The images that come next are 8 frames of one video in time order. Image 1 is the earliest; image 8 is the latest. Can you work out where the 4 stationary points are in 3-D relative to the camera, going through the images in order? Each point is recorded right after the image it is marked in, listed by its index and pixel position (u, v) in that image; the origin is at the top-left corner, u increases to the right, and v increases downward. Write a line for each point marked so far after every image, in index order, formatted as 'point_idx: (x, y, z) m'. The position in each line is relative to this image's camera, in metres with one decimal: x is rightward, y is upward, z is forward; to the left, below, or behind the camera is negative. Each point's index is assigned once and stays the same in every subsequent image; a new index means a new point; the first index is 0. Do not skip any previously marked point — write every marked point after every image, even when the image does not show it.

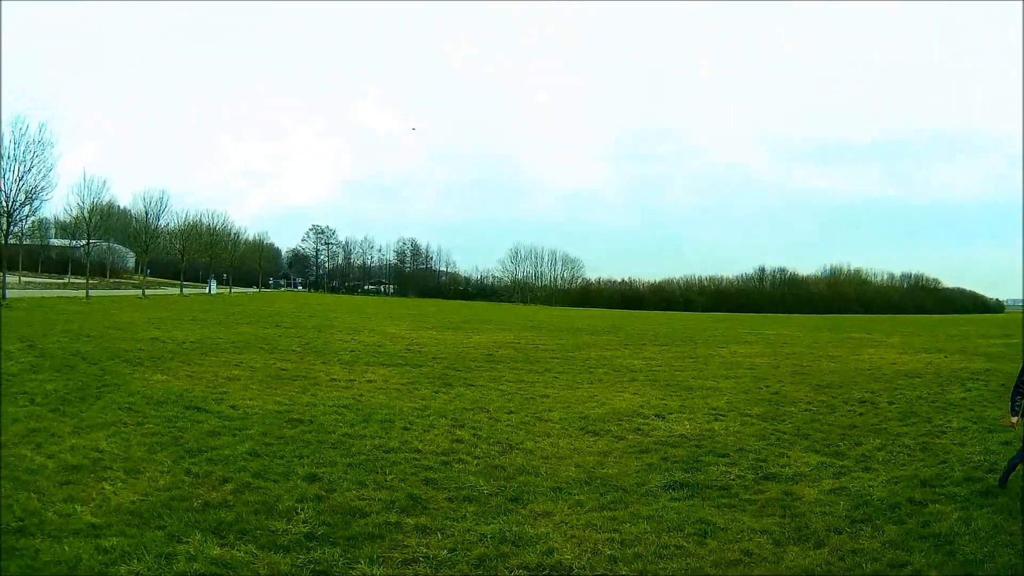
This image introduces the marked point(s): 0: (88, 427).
0: (-7.2, -2.4, +9.9) m
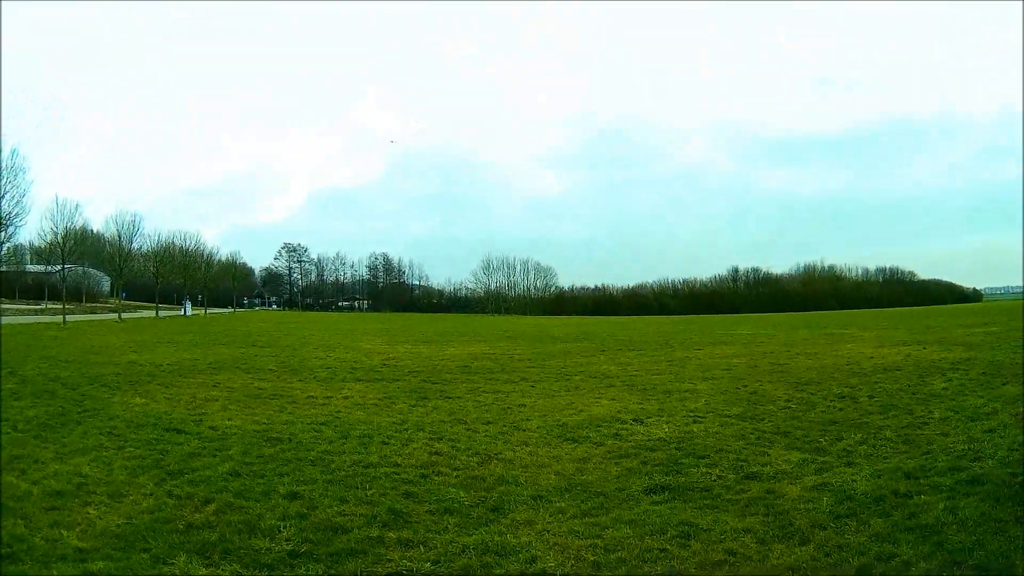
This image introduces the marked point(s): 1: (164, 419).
0: (-7.5, -2.8, +9.9) m
1: (-6.9, -2.7, +12.1) m
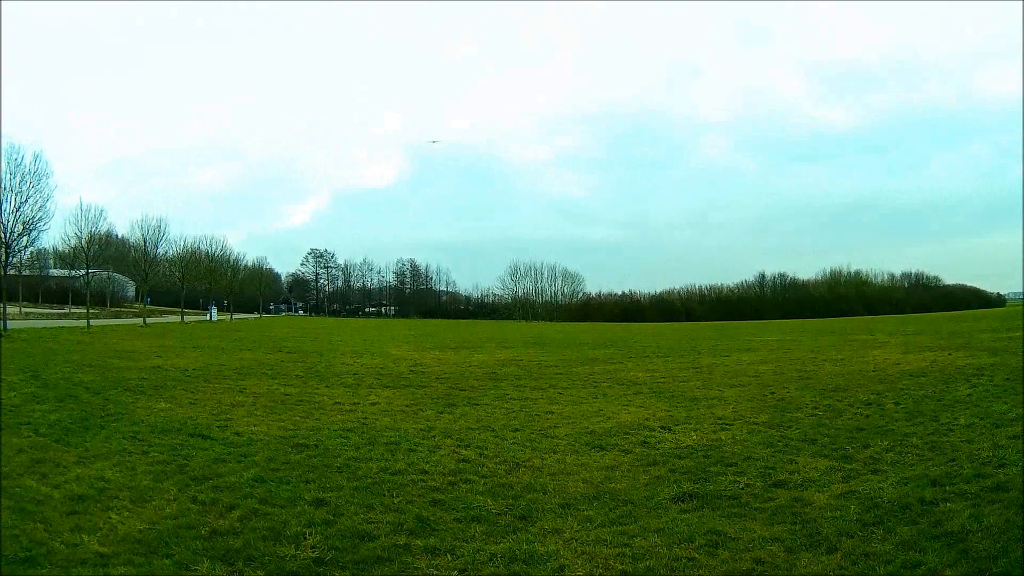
0: (-7.1, -2.8, +9.9) m
1: (-6.5, -2.8, +12.1) m
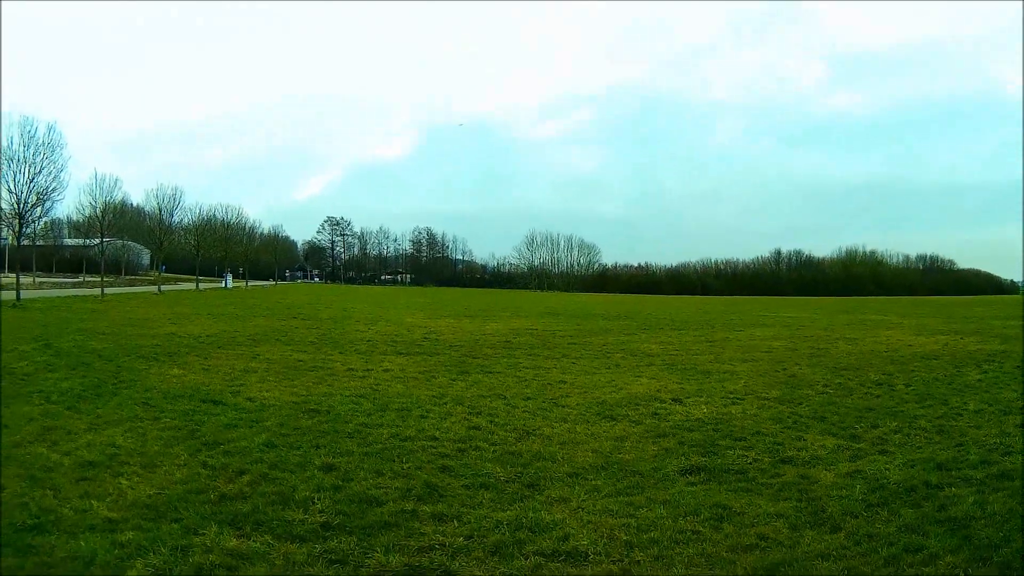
0: (-7.0, -2.4, +10.0) m
1: (-6.4, -2.3, +12.2) m
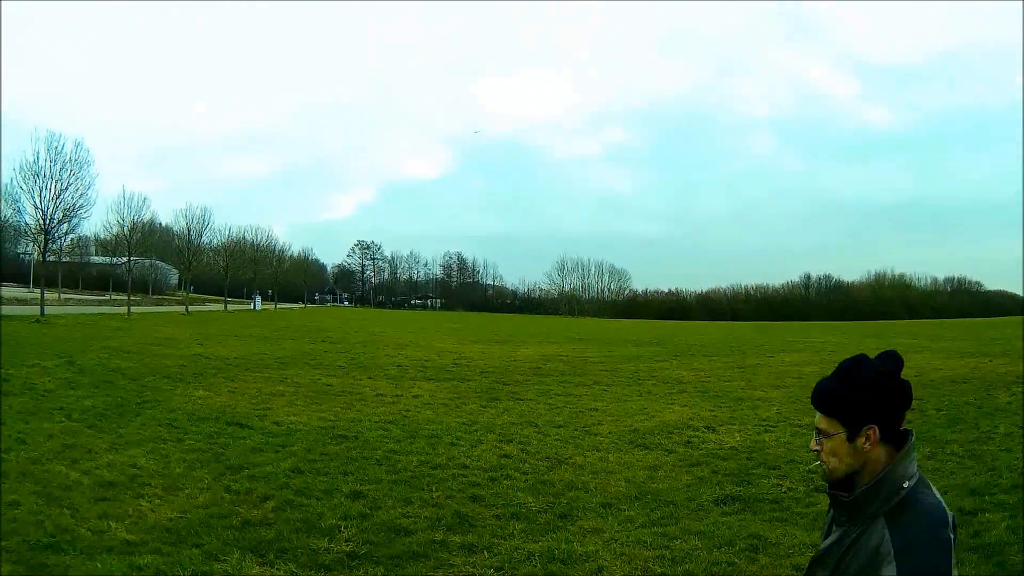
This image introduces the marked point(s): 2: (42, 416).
0: (-6.5, -2.6, +9.9) m
1: (-6.0, -2.6, +12.1) m
2: (-8.3, -2.3, +10.4) m
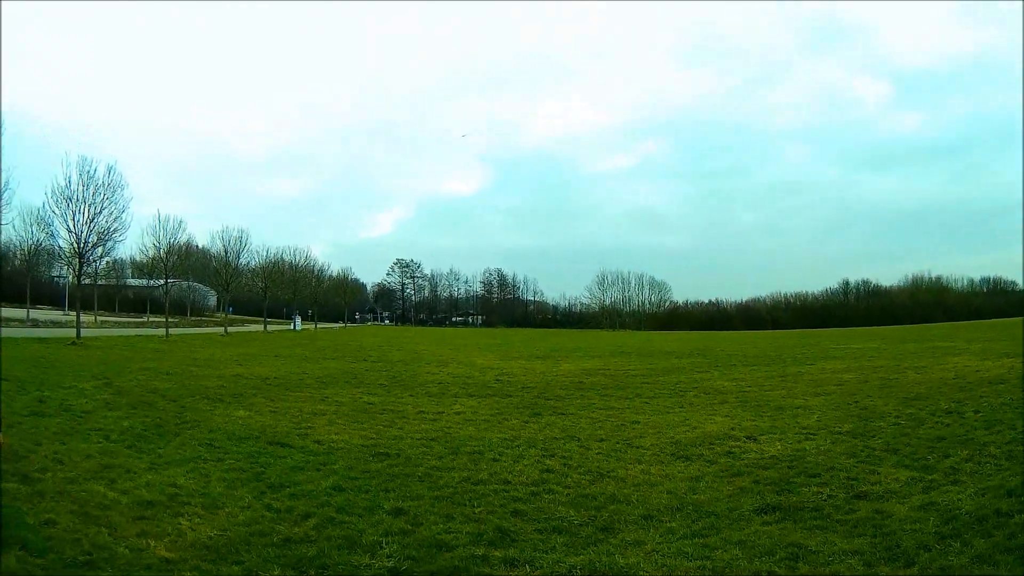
0: (-6.0, -3.0, +10.0) m
1: (-5.4, -2.9, +12.2) m
2: (-7.8, -2.7, +10.5) m
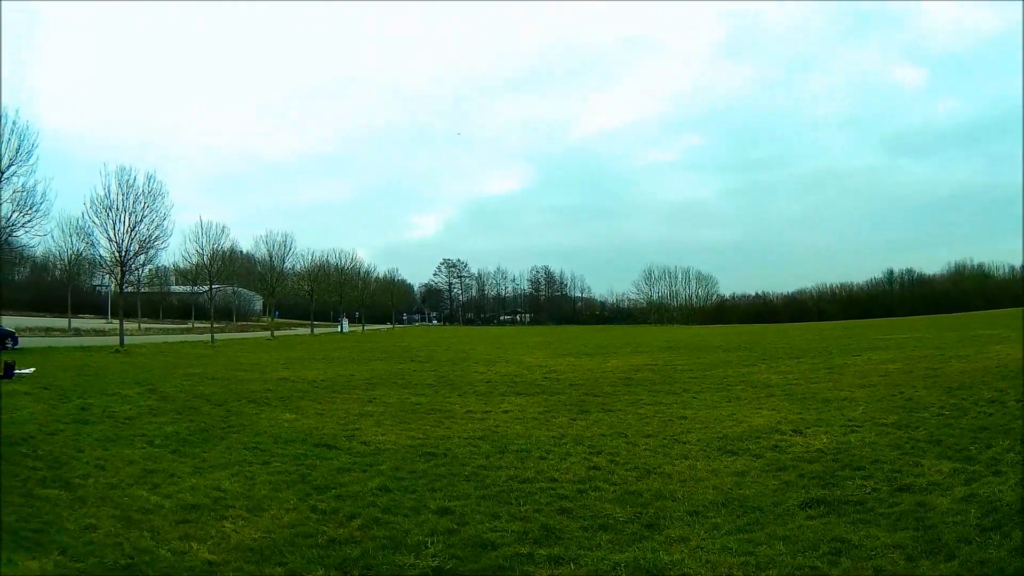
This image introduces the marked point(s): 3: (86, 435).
0: (-5.4, -3.1, +10.1) m
1: (-4.7, -3.0, +12.3) m
2: (-7.1, -2.8, +10.7) m
3: (-7.9, -2.7, +10.9) m
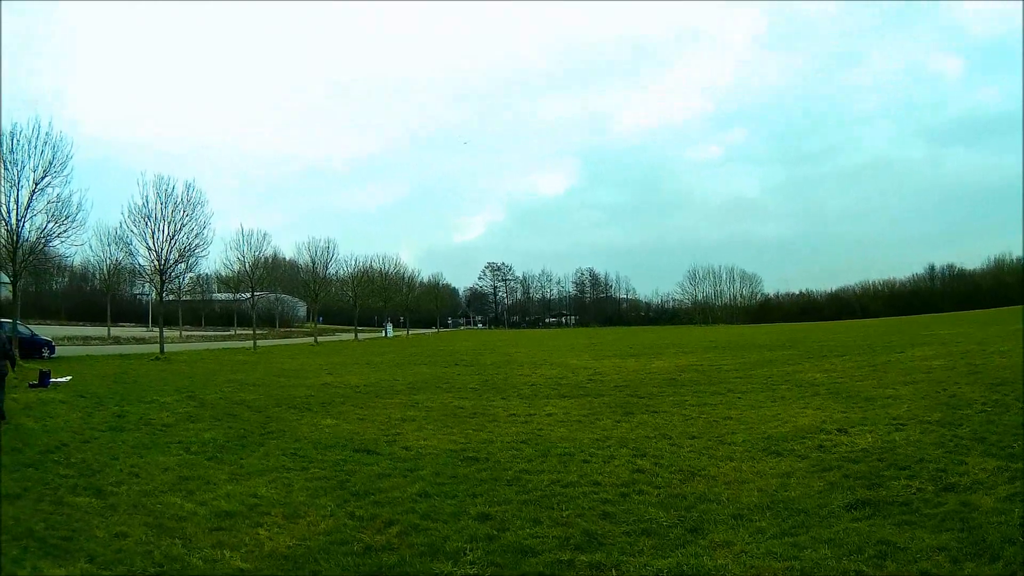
0: (-4.8, -3.2, +10.2) m
1: (-4.1, -3.2, +12.4) m
2: (-6.5, -3.0, +10.8) m
3: (-7.4, -2.9, +11.0) m
